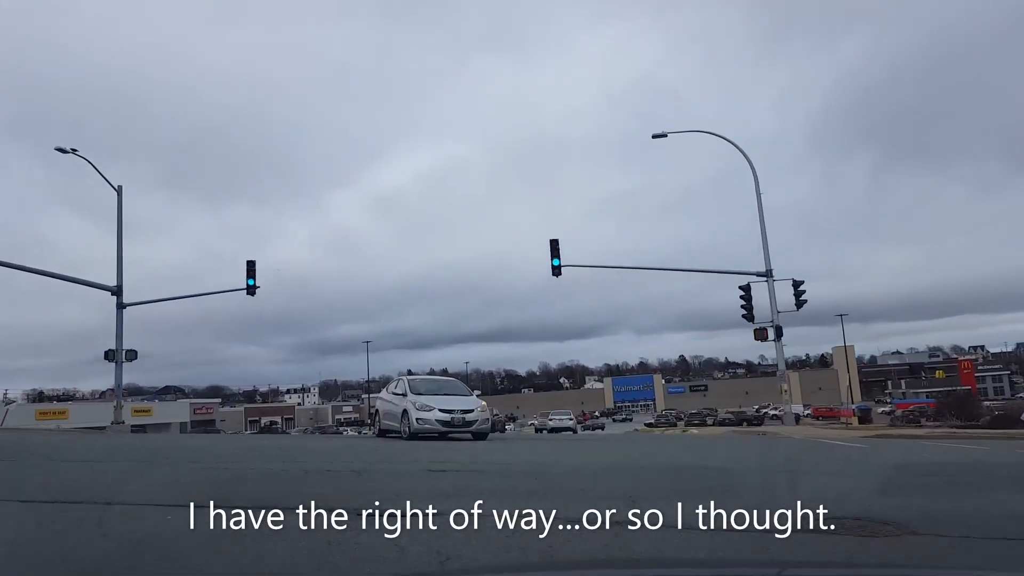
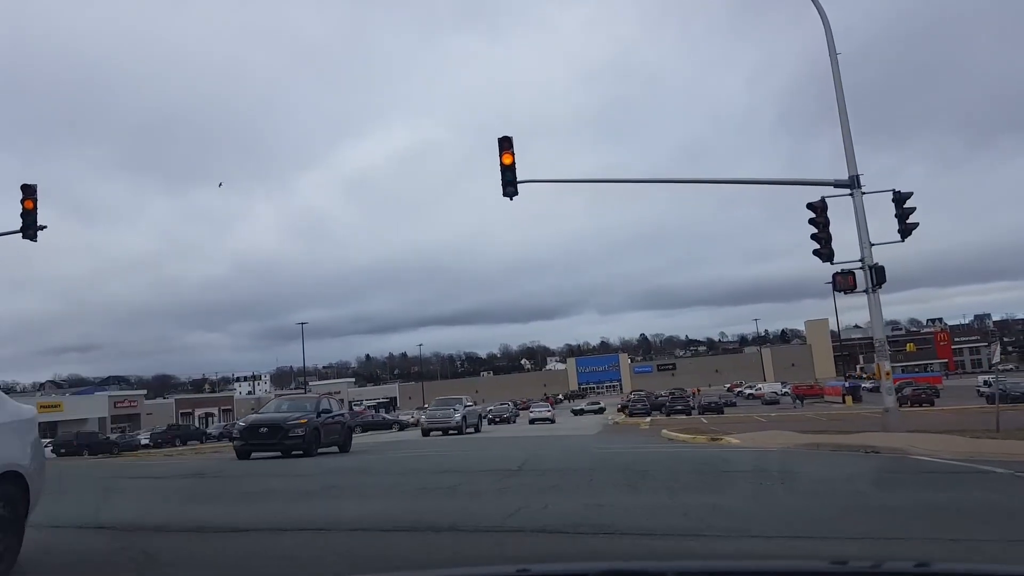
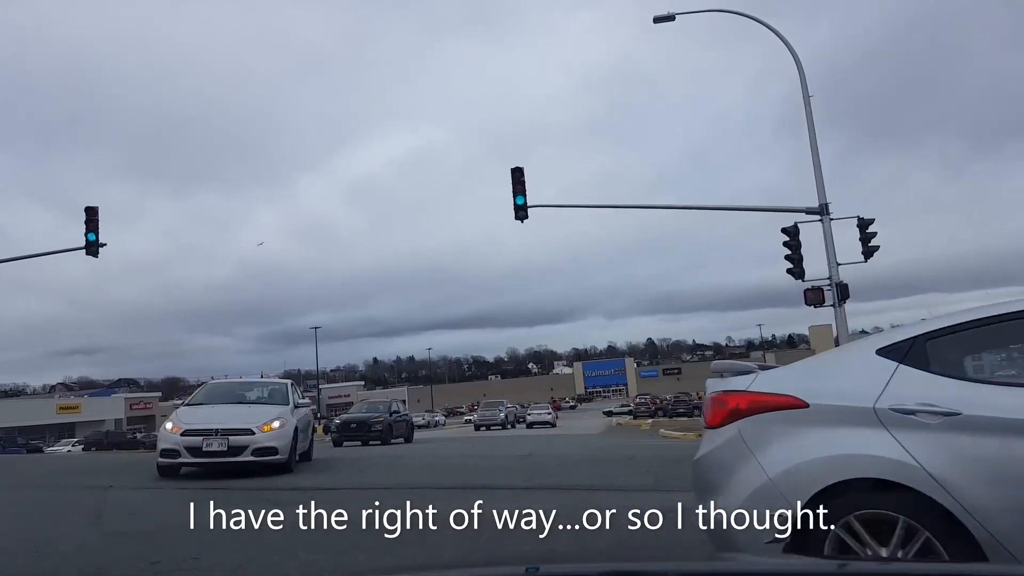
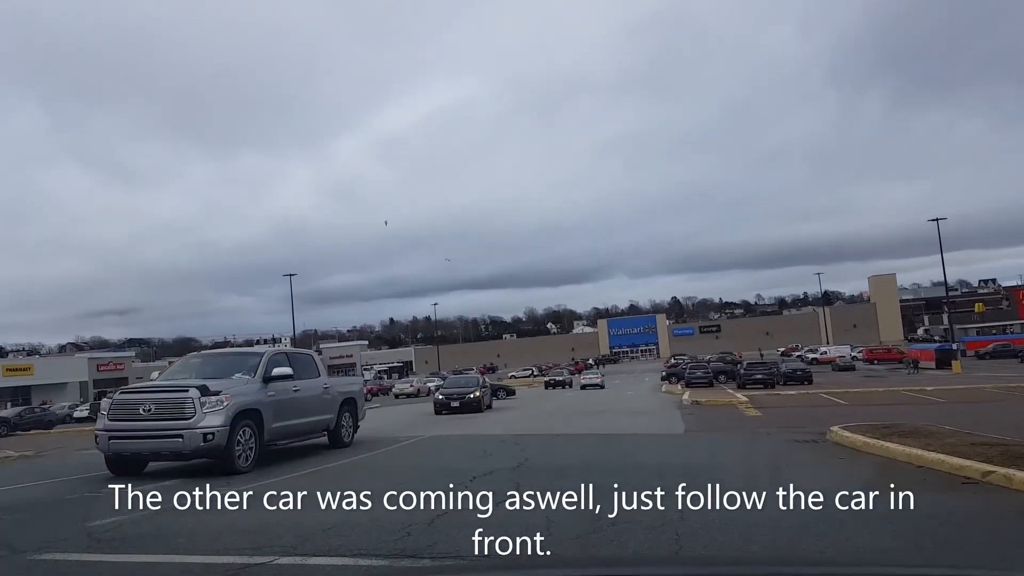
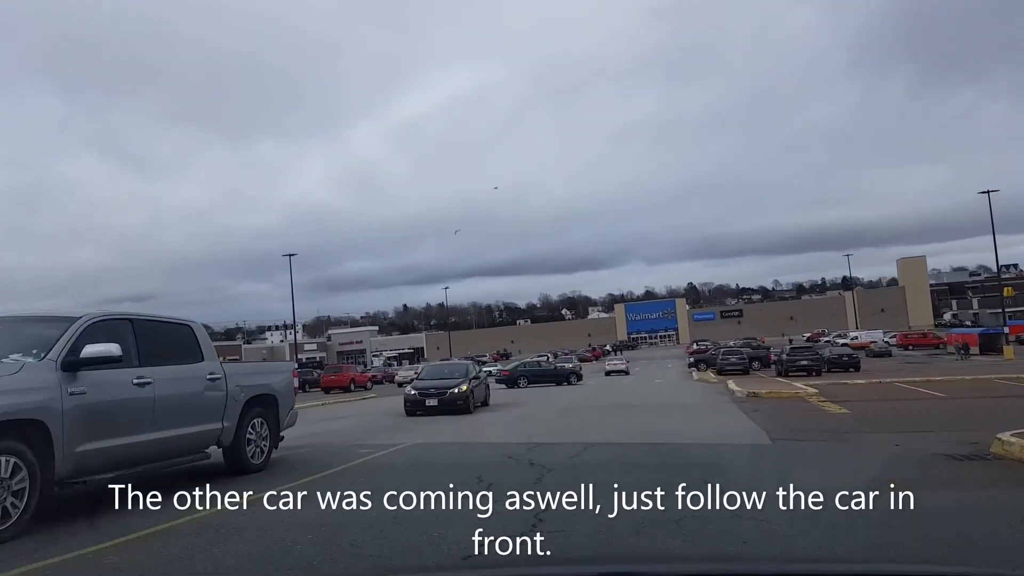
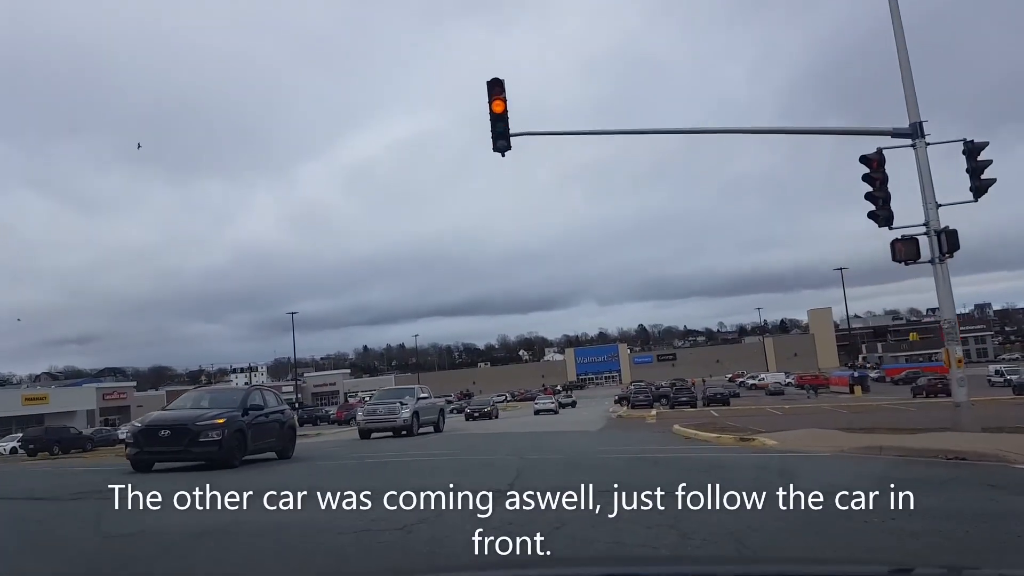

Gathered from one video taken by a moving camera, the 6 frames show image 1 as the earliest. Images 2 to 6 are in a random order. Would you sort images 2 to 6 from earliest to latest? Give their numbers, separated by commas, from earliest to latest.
3, 2, 6, 4, 5
